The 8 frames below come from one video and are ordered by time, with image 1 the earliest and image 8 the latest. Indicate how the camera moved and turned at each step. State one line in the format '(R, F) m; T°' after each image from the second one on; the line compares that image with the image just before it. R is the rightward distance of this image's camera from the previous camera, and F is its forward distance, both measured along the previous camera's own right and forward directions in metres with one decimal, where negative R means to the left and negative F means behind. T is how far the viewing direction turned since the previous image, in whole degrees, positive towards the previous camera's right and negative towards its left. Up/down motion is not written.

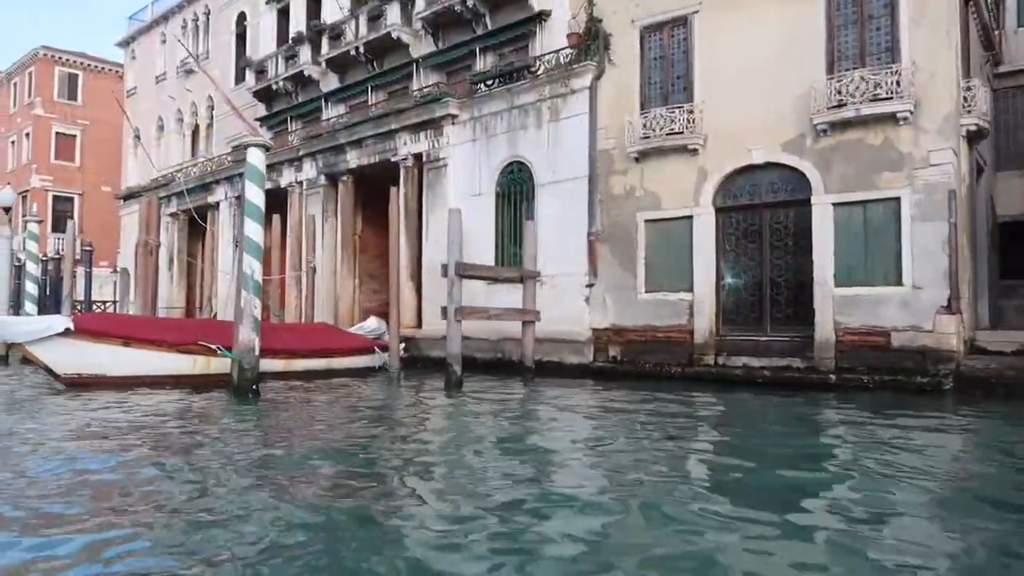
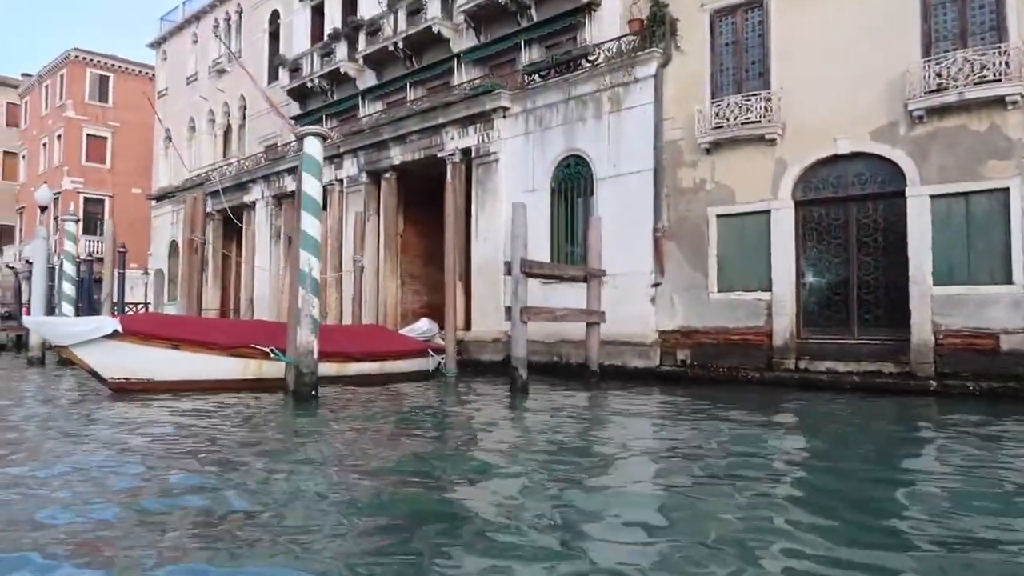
(-0.8, +0.8) m; -1°
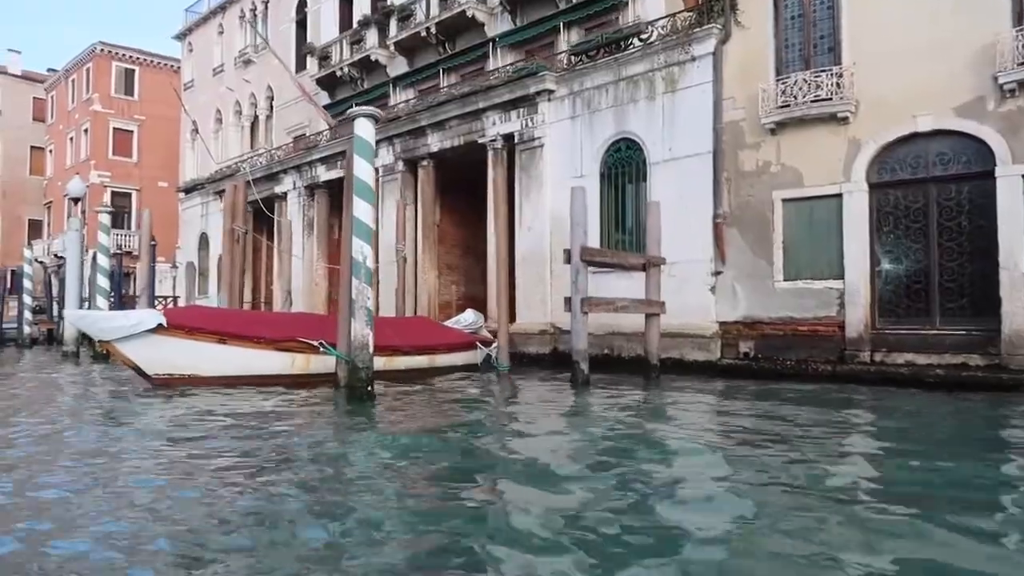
(-0.6, +0.6) m; -1°
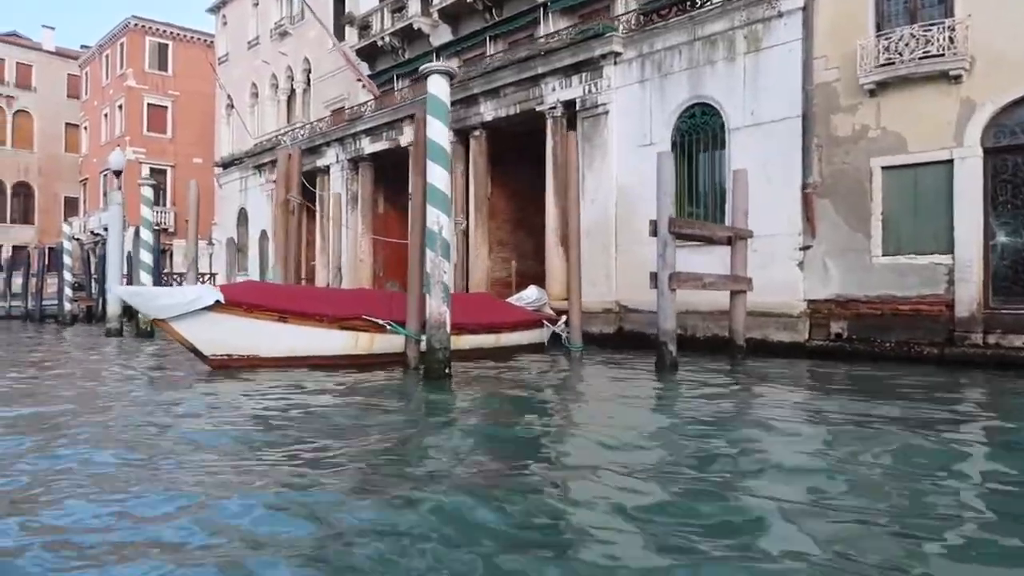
(-0.8, +0.9) m; -2°
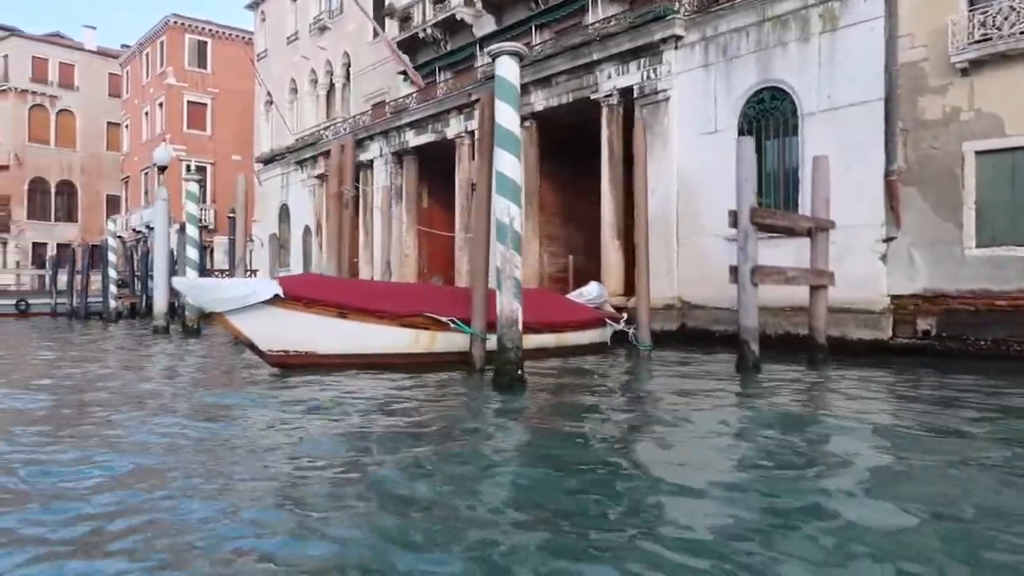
(-0.5, +0.6) m; -2°
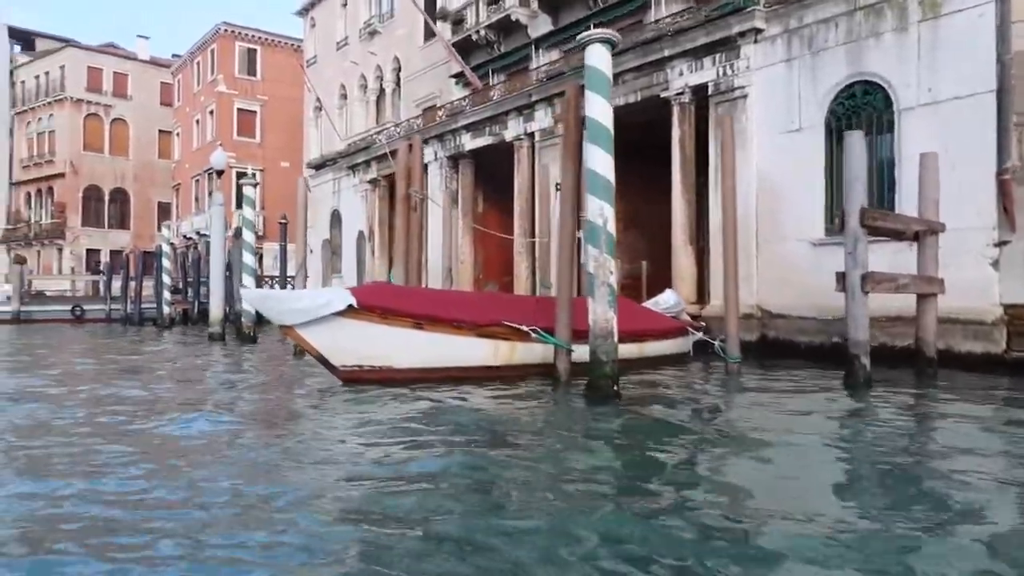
(-0.5, +0.7) m; -3°
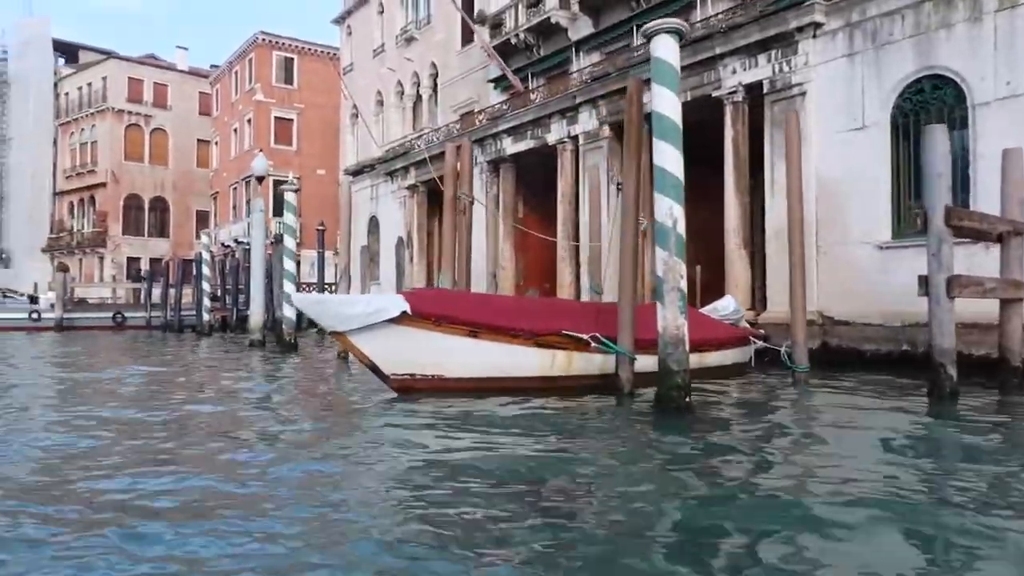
(-0.3, +0.4) m; -2°
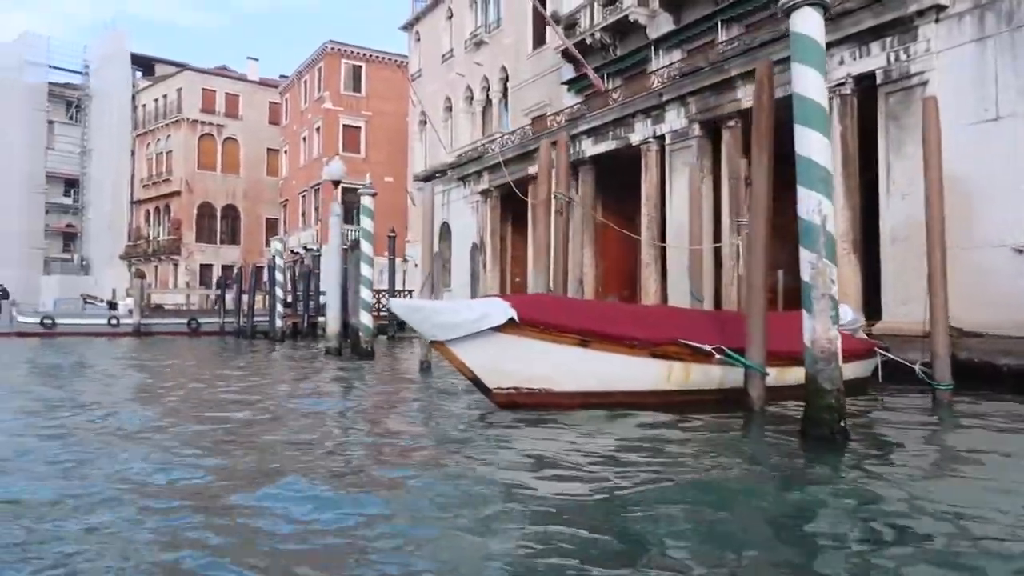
(-0.5, +0.8) m; -4°
